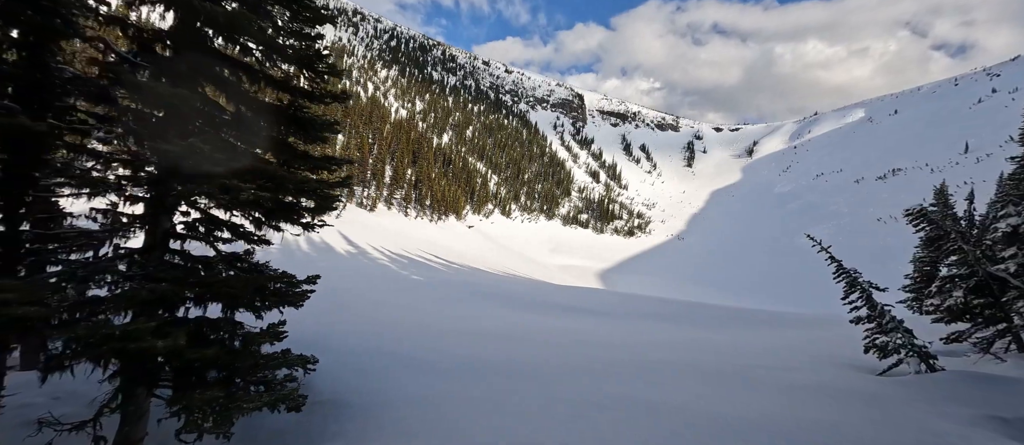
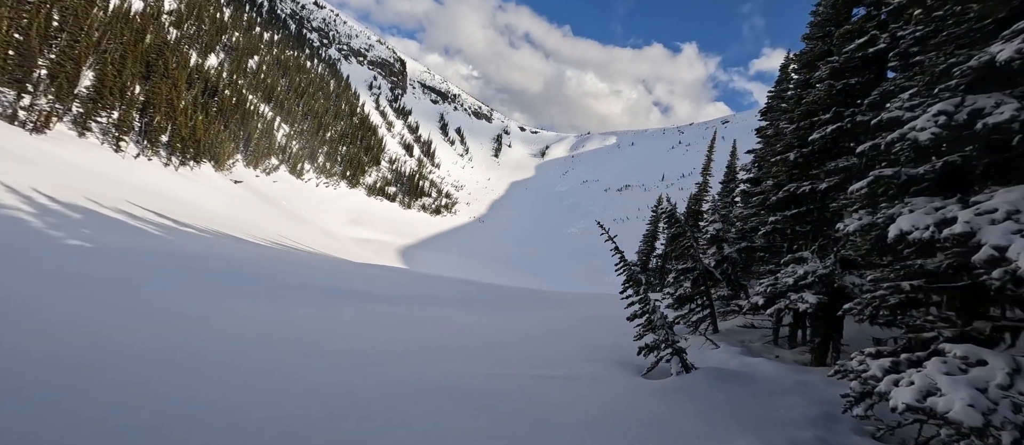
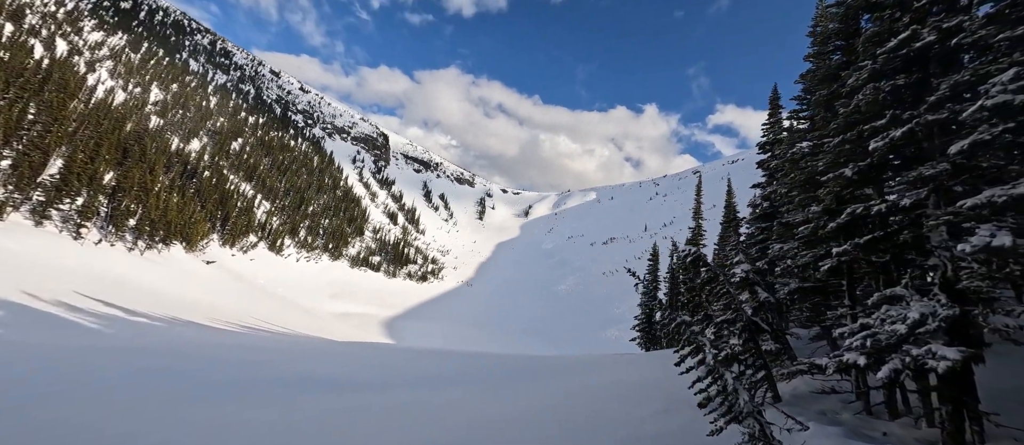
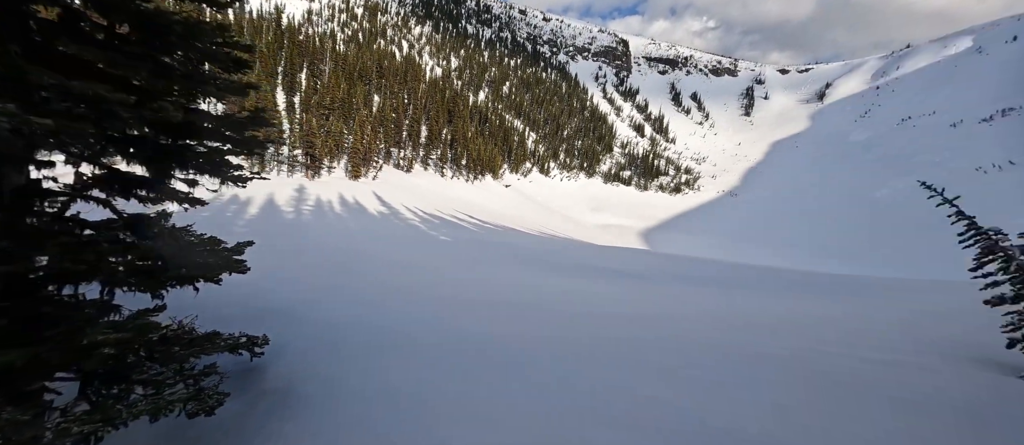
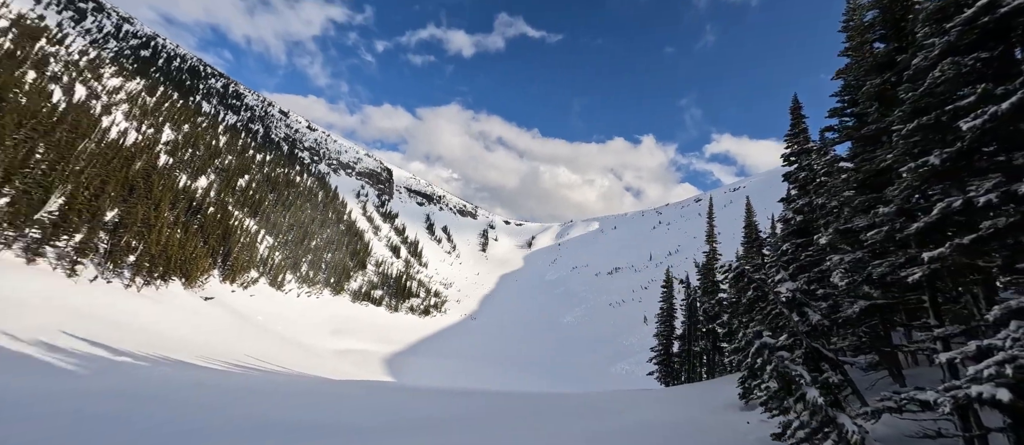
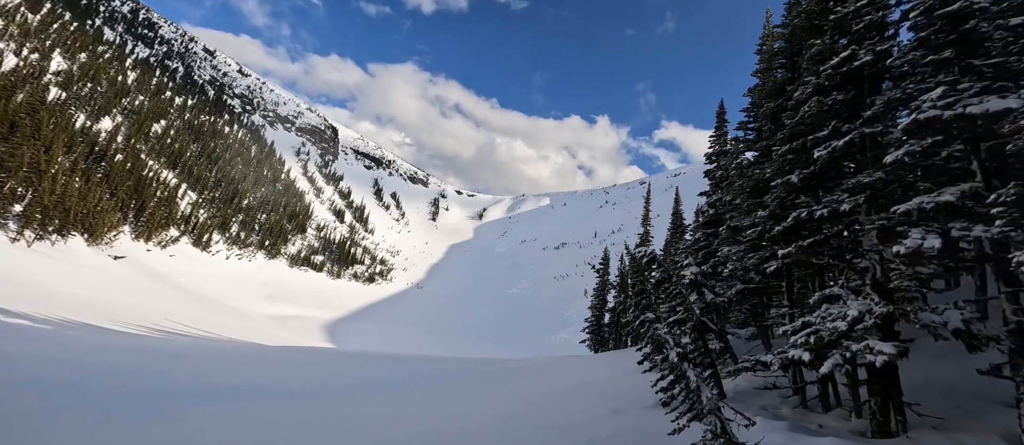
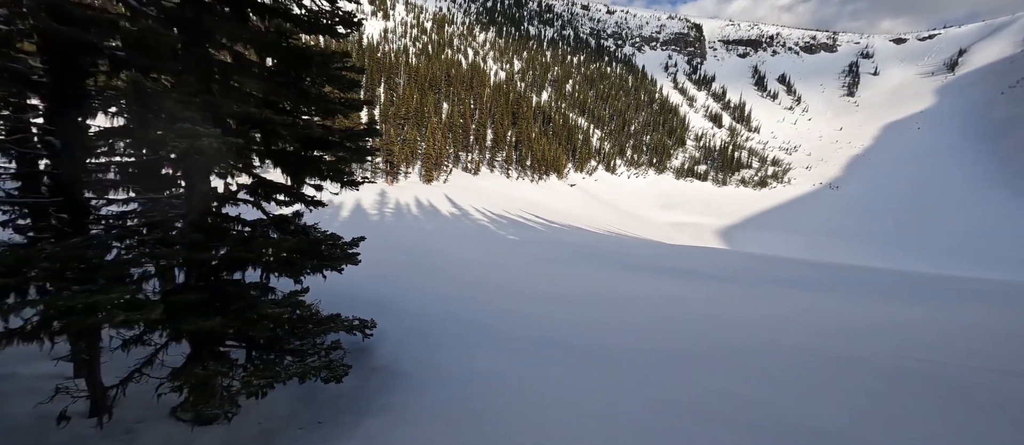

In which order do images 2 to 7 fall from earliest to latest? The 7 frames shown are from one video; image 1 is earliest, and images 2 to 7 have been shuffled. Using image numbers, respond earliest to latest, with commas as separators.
7, 4, 2, 3, 6, 5
